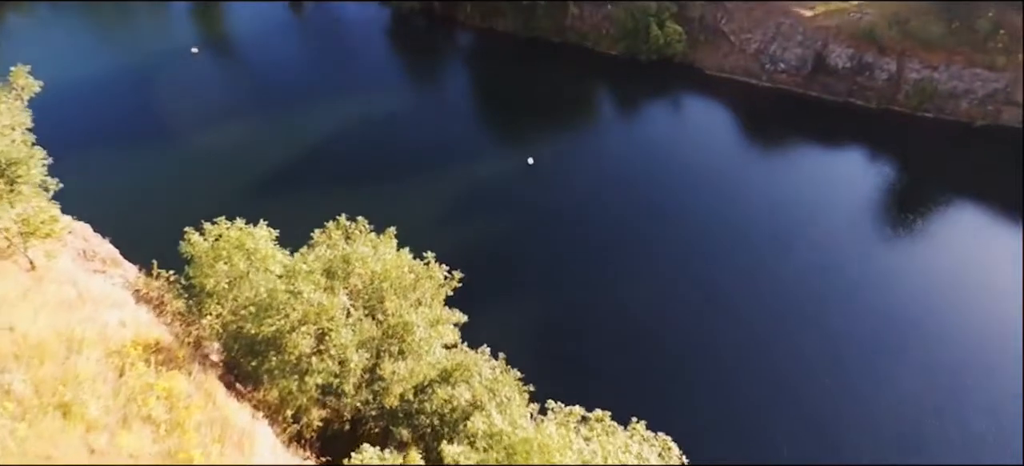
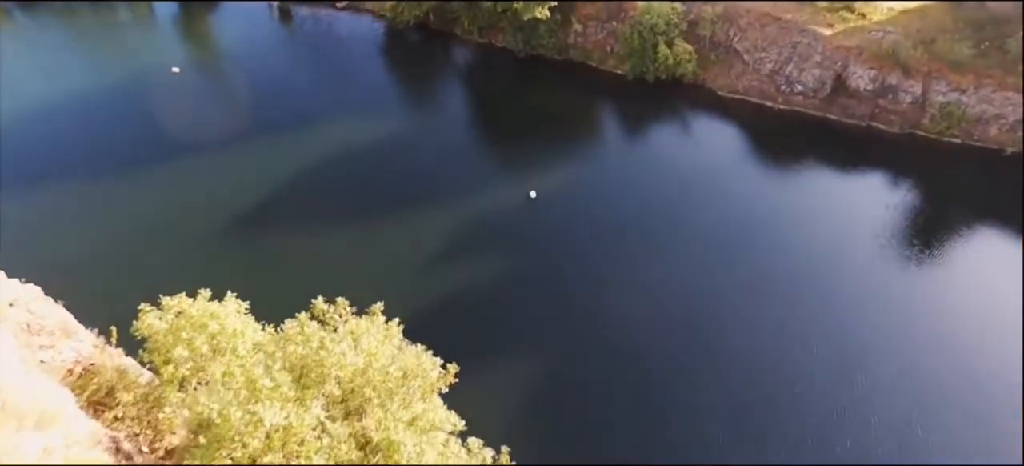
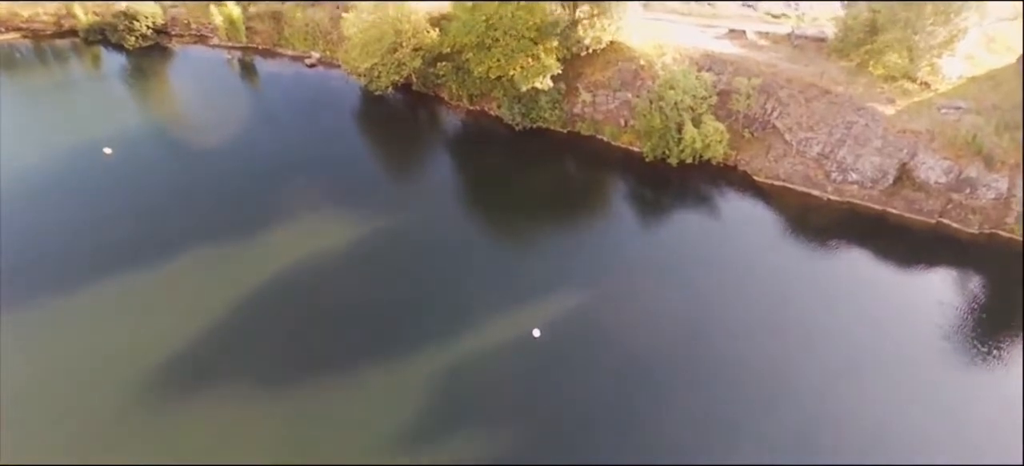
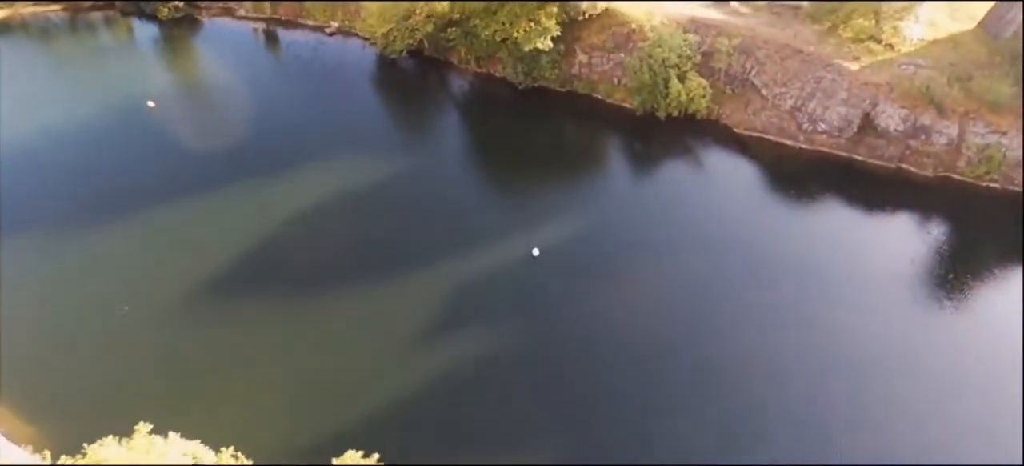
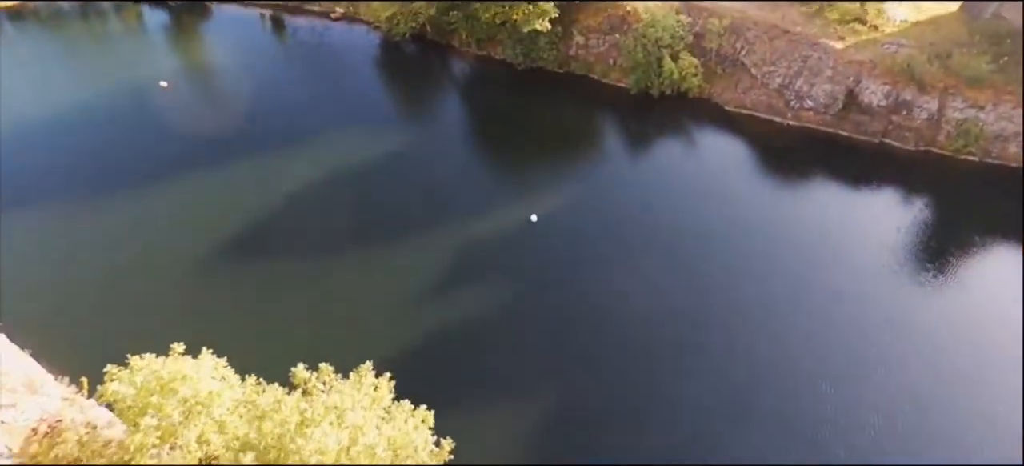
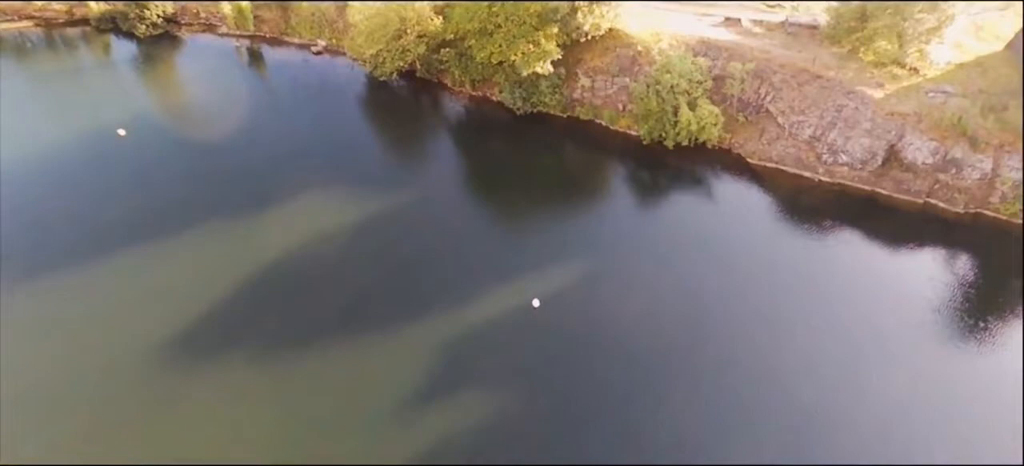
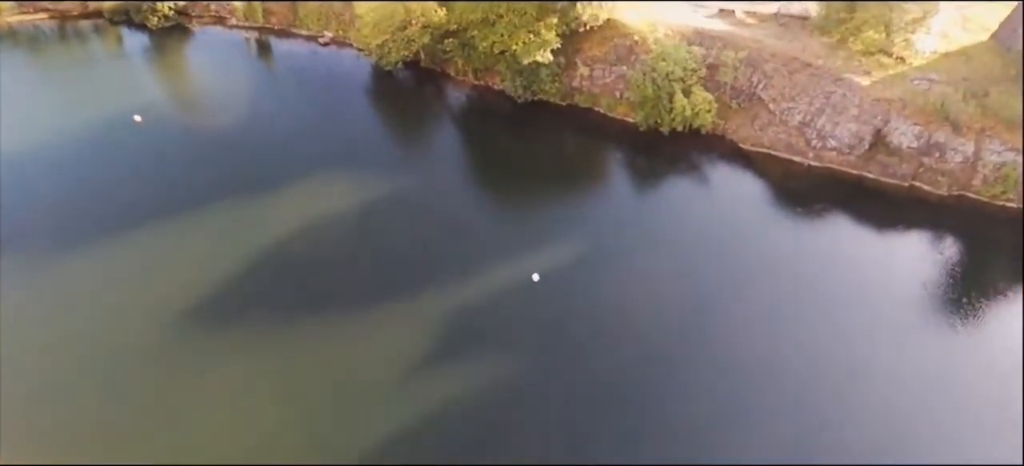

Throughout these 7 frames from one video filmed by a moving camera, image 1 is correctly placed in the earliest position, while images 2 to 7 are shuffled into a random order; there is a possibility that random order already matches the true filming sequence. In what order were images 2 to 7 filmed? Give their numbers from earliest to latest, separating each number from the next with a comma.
2, 5, 4, 7, 6, 3
